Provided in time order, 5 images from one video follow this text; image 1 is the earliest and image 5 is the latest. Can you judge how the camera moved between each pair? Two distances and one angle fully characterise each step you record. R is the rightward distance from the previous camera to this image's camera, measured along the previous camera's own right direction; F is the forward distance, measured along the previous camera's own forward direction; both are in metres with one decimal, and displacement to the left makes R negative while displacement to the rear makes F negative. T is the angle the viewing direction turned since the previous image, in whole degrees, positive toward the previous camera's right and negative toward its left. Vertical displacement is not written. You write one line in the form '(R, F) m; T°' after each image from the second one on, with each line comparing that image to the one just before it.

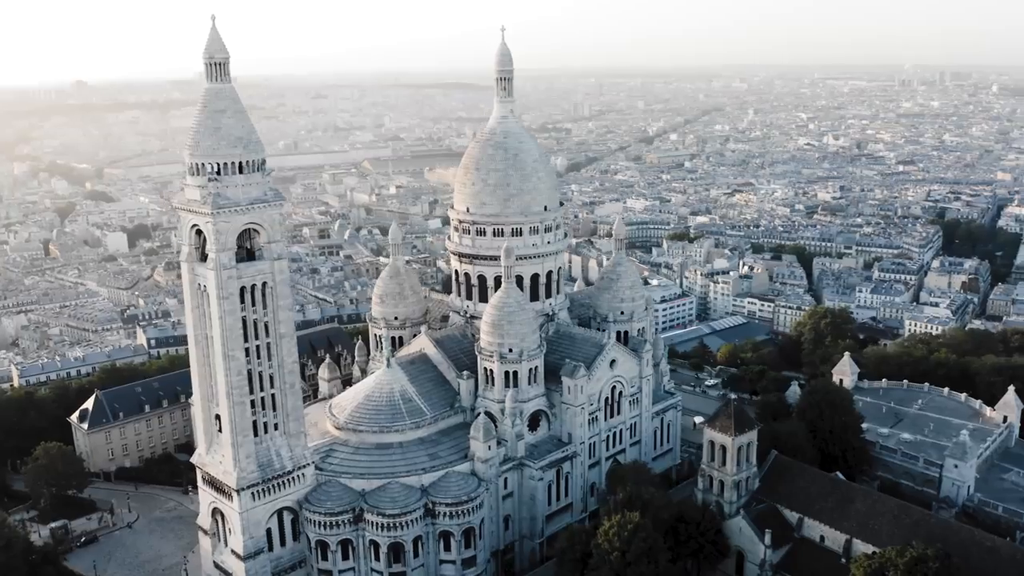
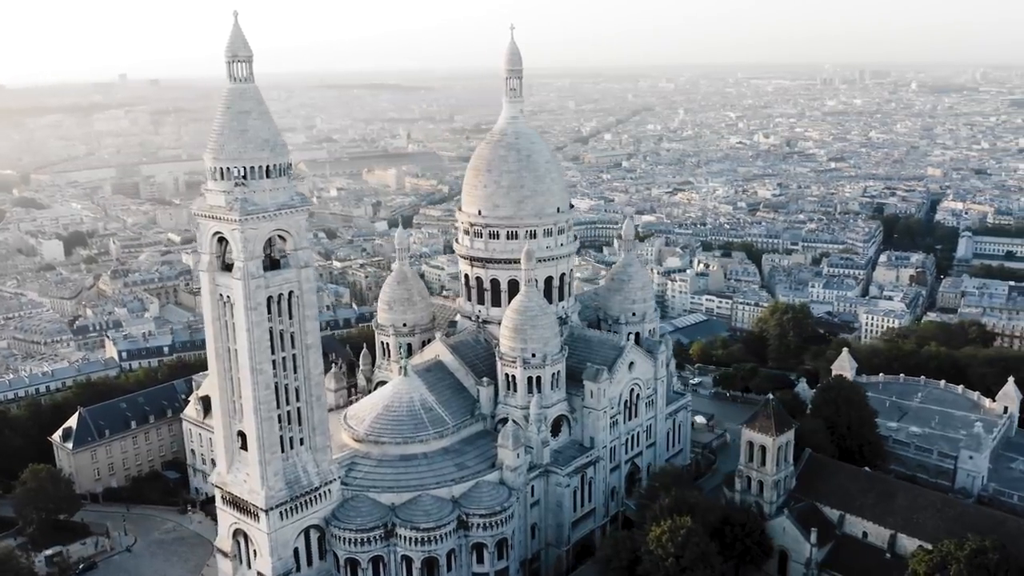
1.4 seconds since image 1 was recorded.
(-5.5, +1.4) m; +5°
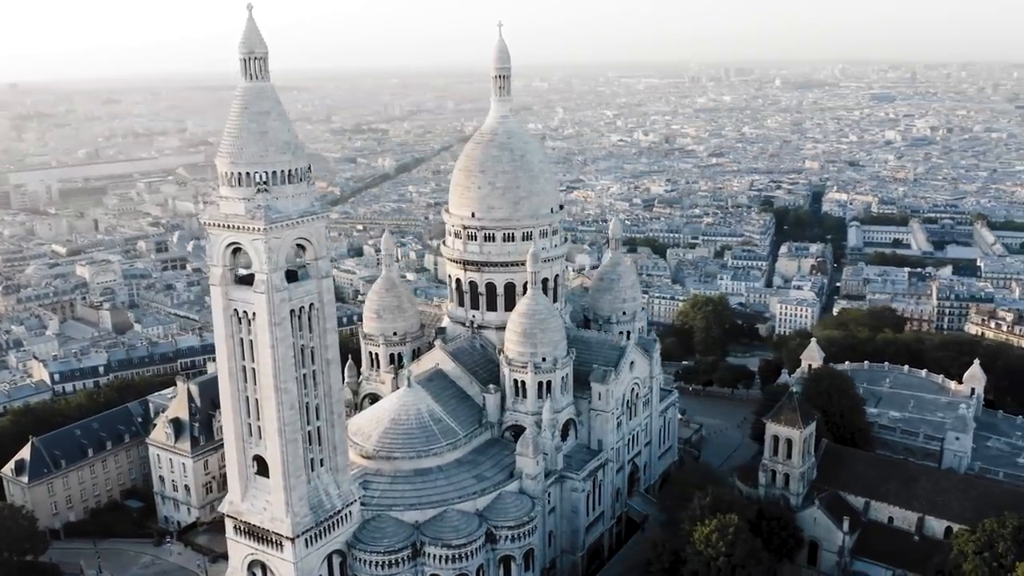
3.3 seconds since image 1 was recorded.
(-7.6, +2.0) m; +8°
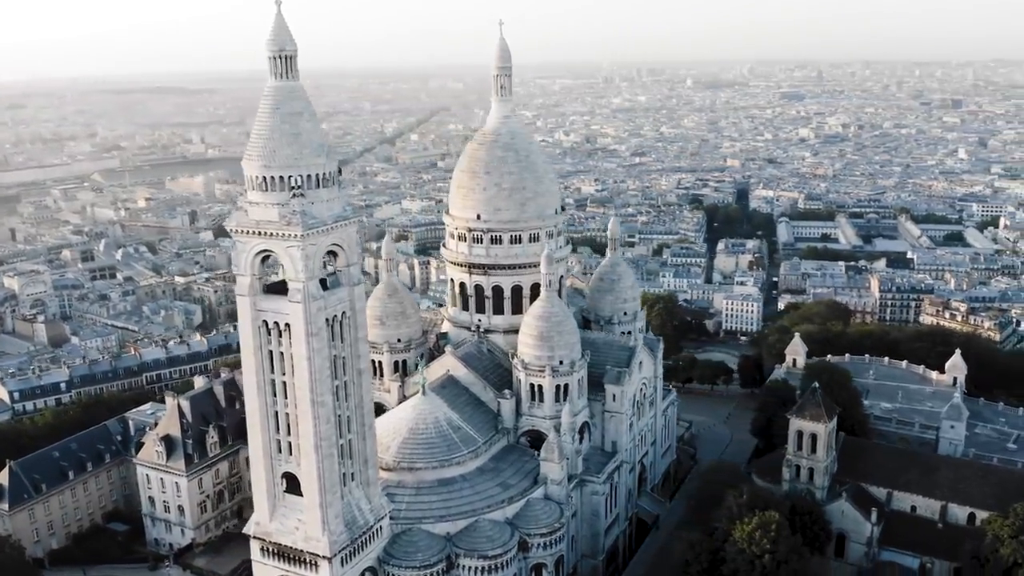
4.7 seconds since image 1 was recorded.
(-5.7, +1.2) m; +5°
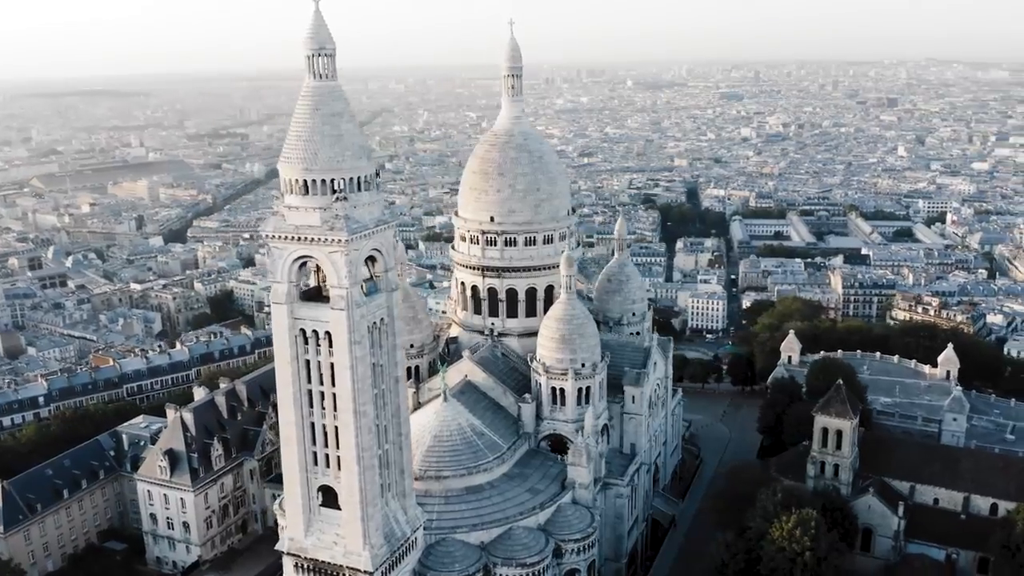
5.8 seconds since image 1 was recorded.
(-4.5, +0.9) m; +4°
